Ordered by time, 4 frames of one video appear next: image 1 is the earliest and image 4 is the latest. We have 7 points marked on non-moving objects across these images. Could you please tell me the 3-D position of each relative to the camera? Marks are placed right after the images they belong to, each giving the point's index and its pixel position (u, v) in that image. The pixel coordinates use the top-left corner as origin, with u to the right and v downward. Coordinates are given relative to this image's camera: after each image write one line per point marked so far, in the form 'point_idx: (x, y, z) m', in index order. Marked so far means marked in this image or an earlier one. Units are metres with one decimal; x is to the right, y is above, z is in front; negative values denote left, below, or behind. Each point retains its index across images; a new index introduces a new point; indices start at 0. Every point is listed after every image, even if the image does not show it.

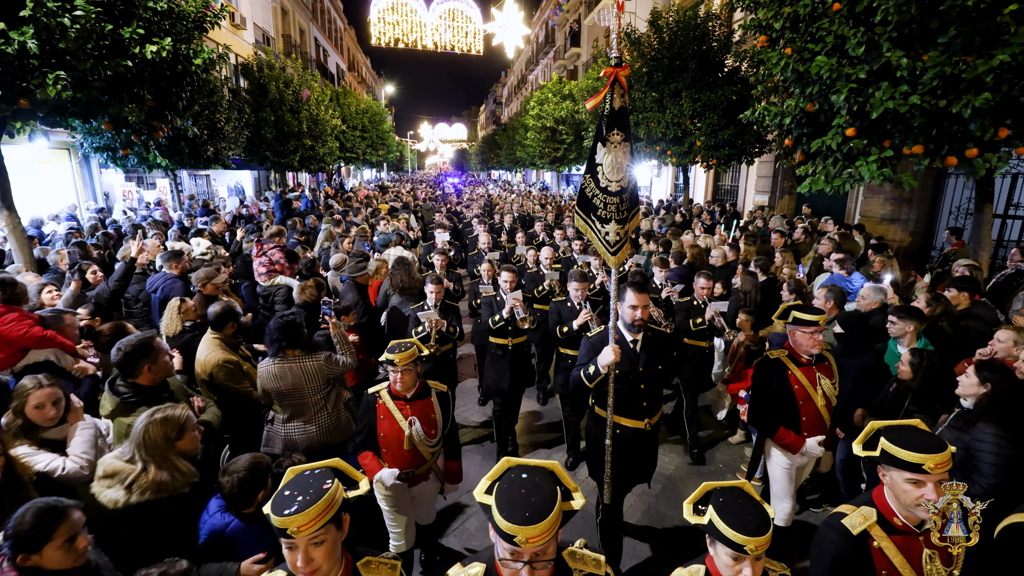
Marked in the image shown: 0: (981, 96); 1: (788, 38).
0: (+3.7, +1.5, +4.3) m
1: (+2.9, +2.6, +5.6) m
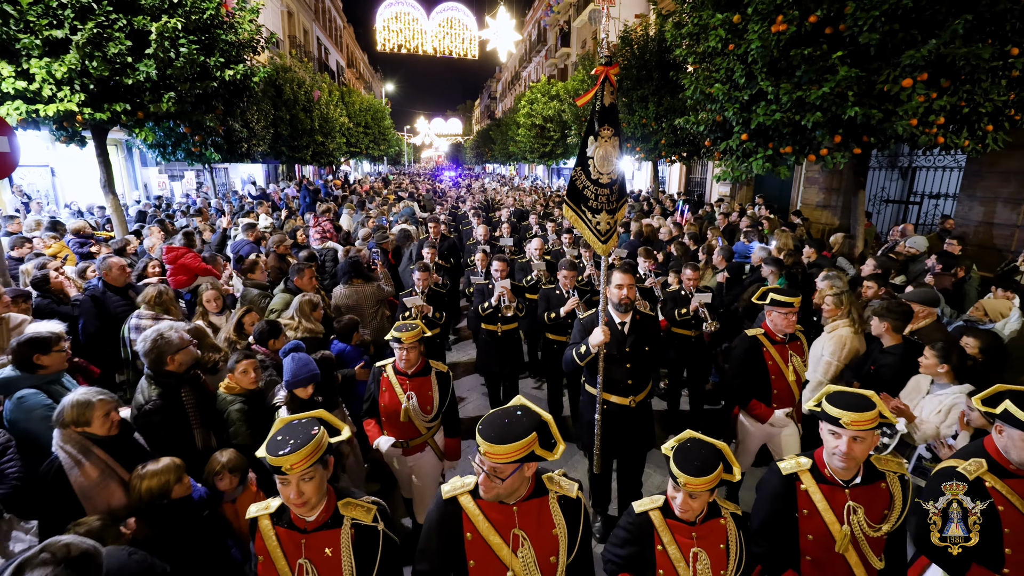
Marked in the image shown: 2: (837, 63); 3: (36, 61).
0: (+3.6, +2.0, +6.3) m
1: (+2.7, +3.1, +7.6) m
2: (+3.7, +2.6, +6.1) m
3: (-5.4, +2.6, +6.1) m
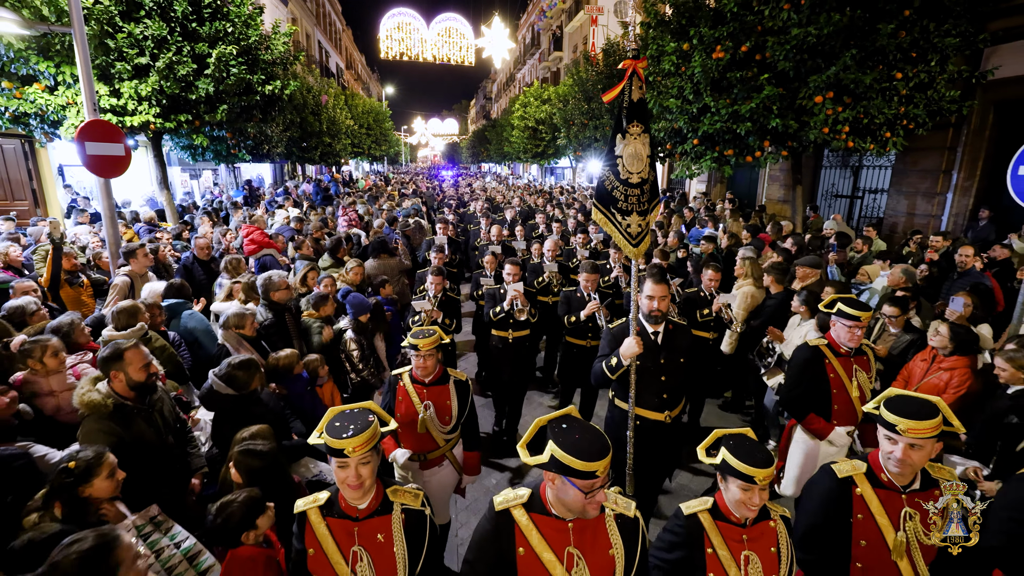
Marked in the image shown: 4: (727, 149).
0: (+3.4, +2.4, +7.9) m
1: (+2.6, +3.5, +9.2) m
2: (+3.6, +3.0, +7.7) m
3: (-5.5, +2.9, +7.6) m
4: (+3.4, +2.2, +8.5) m
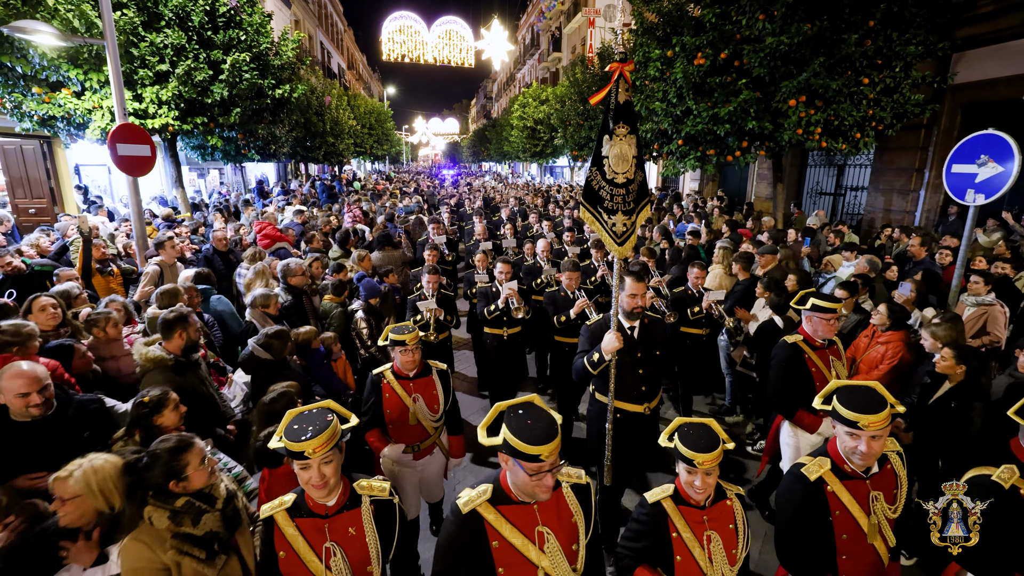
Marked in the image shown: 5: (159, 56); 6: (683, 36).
0: (+3.4, +2.6, +8.4) m
1: (+2.5, +3.7, +9.7) m
2: (+3.5, +3.1, +8.3) m
3: (-5.6, +3.1, +8.2) m
4: (+3.3, +2.4, +9.1) m
5: (-5.5, +3.6, +8.2) m
6: (+2.8, +4.1, +8.7) m
